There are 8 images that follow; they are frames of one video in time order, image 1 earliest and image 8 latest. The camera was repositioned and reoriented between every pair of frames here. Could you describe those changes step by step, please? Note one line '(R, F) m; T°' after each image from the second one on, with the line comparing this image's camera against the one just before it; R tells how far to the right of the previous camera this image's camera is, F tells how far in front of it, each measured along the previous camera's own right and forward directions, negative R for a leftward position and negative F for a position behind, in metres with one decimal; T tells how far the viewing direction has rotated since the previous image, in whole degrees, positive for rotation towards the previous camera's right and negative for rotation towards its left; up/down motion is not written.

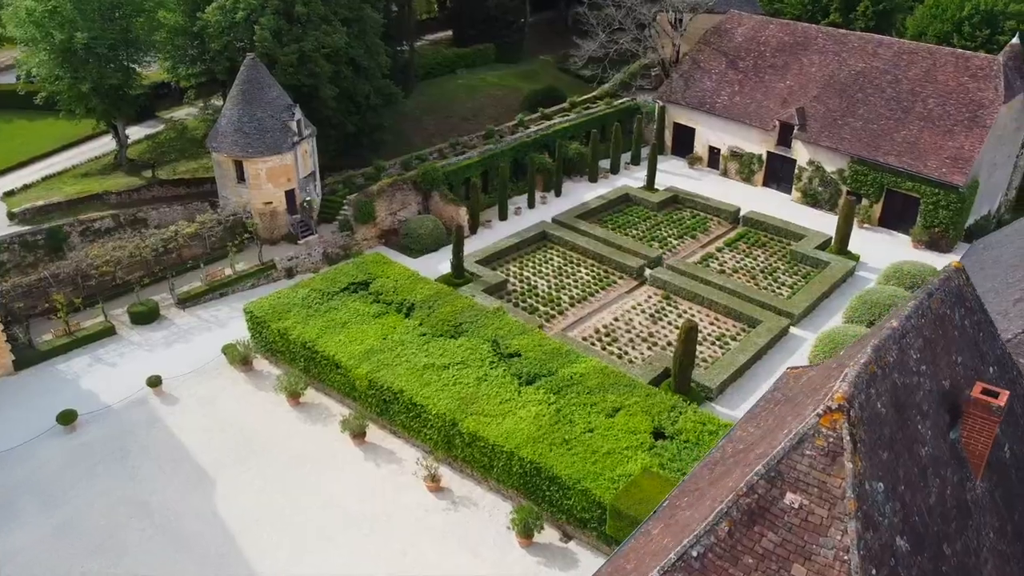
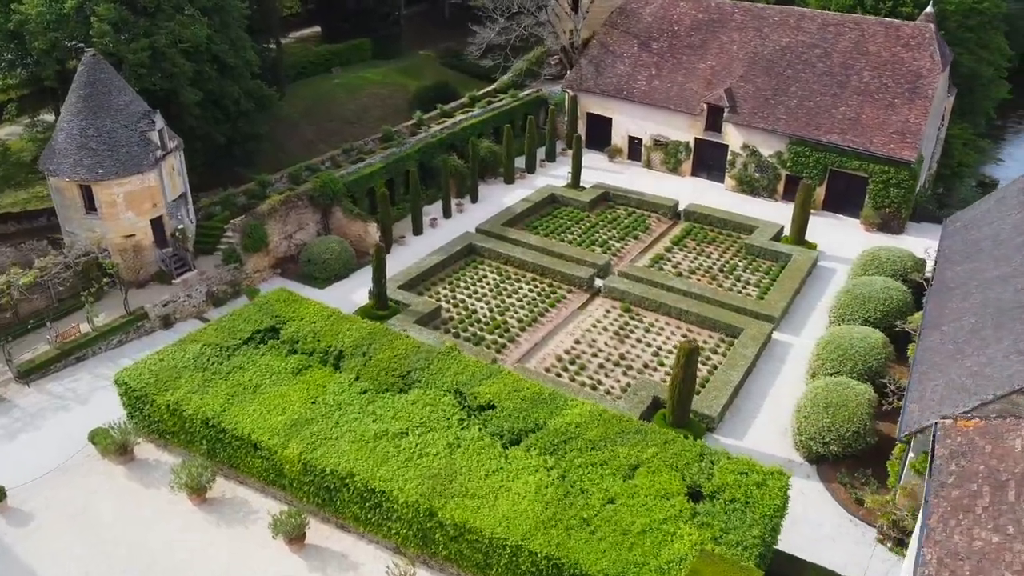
(-2.4, +5.7) m; +9°
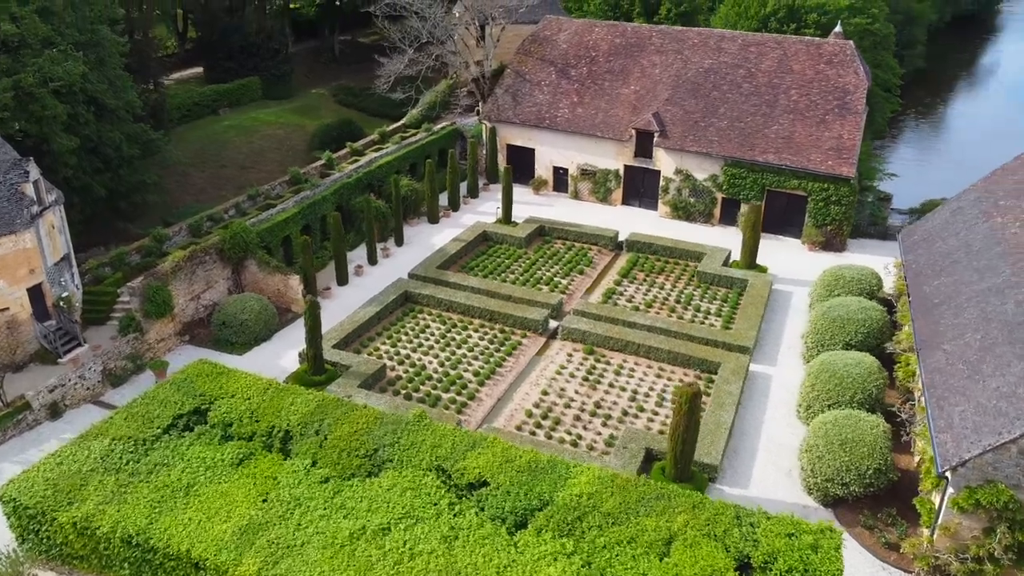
(-2.1, +3.2) m; +8°
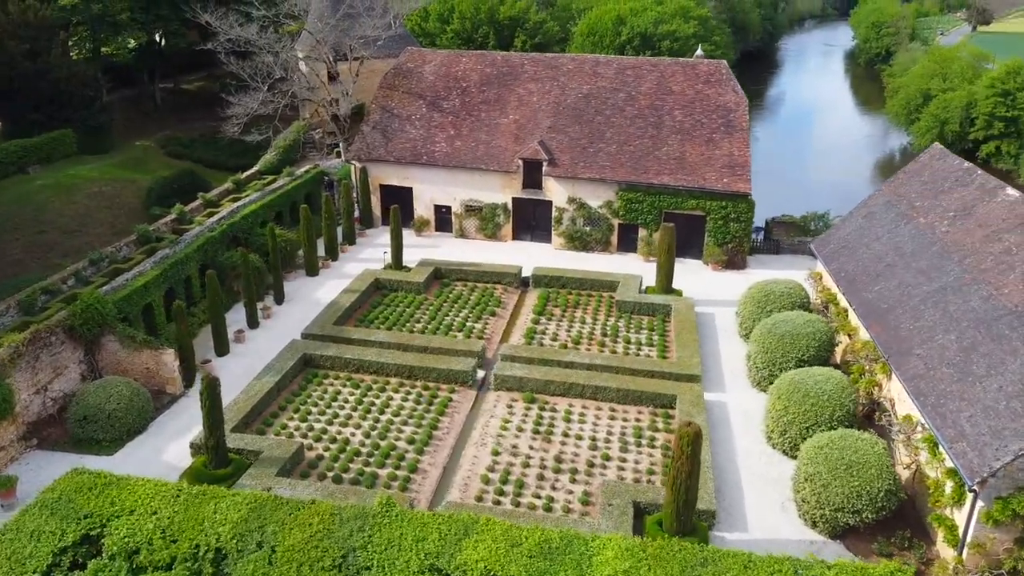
(-2.9, +3.4) m; +12°
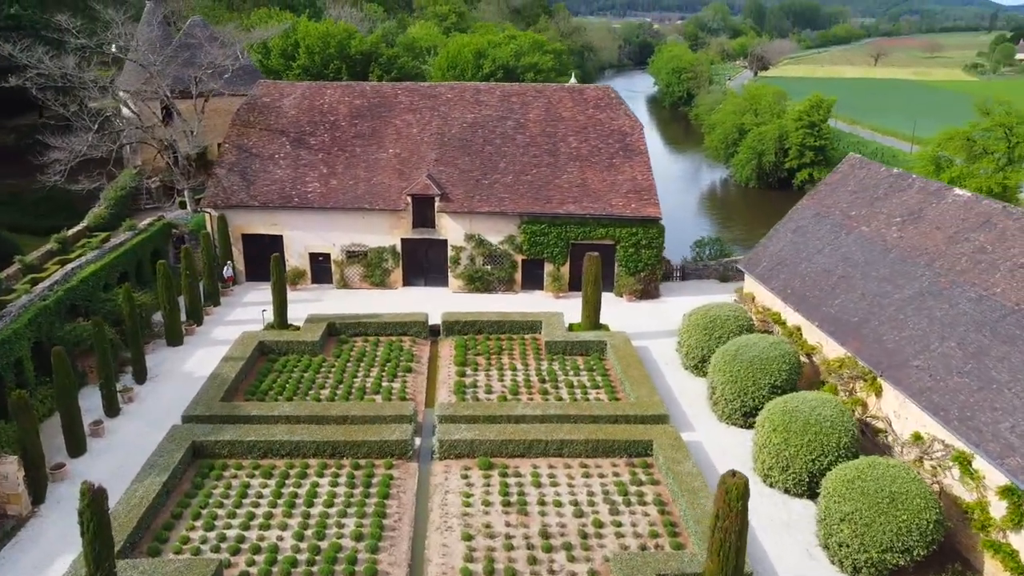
(-3.1, +4.0) m; +13°
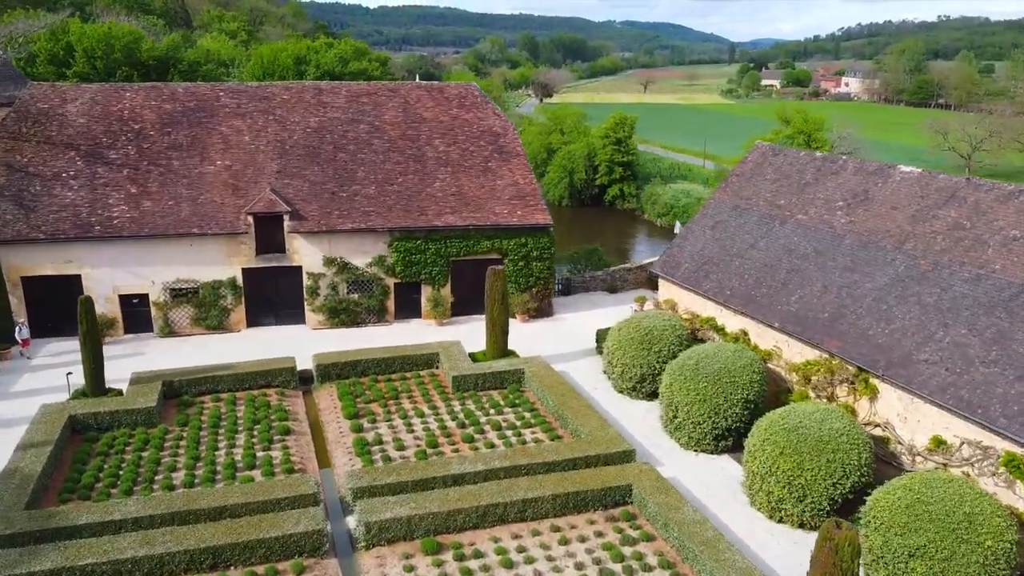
(-2.8, +5.1) m; +15°
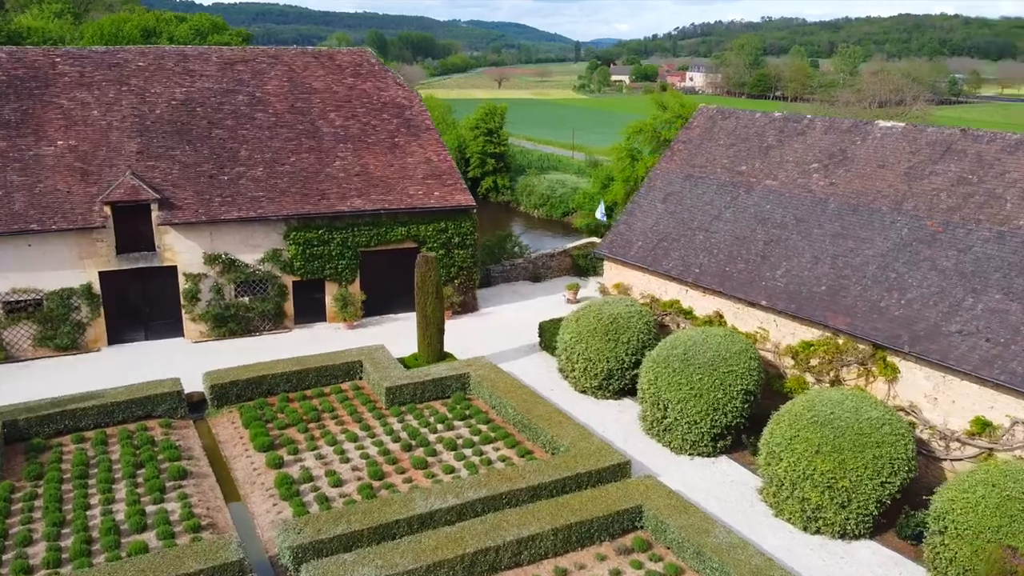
(-1.9, +3.7) m; +10°
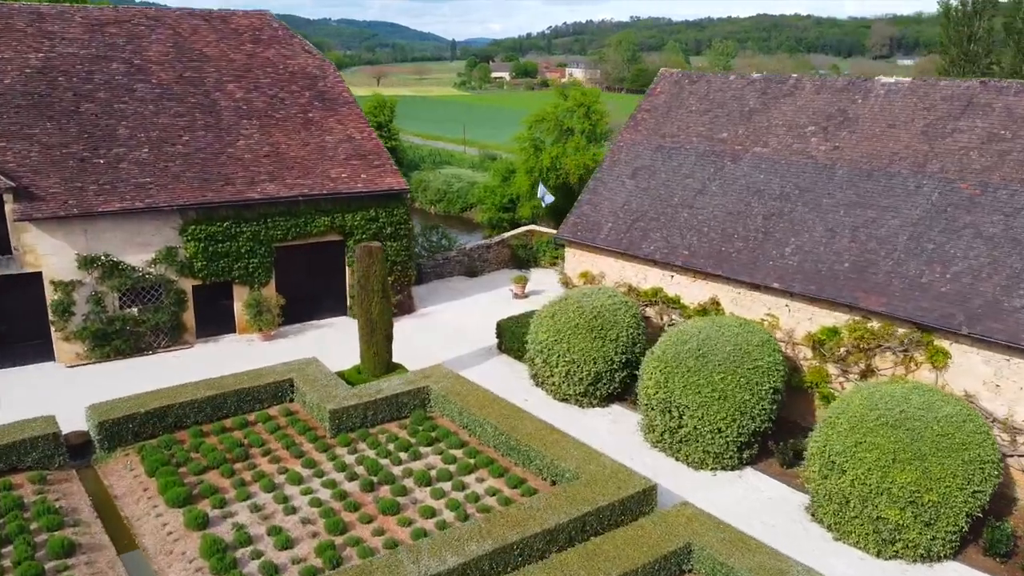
(-1.6, +3.3) m; +8°
